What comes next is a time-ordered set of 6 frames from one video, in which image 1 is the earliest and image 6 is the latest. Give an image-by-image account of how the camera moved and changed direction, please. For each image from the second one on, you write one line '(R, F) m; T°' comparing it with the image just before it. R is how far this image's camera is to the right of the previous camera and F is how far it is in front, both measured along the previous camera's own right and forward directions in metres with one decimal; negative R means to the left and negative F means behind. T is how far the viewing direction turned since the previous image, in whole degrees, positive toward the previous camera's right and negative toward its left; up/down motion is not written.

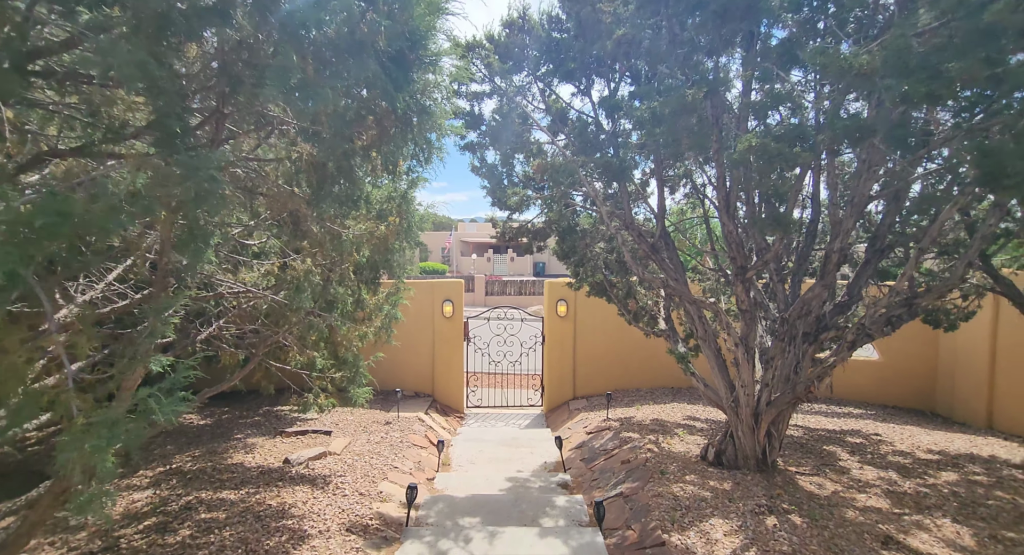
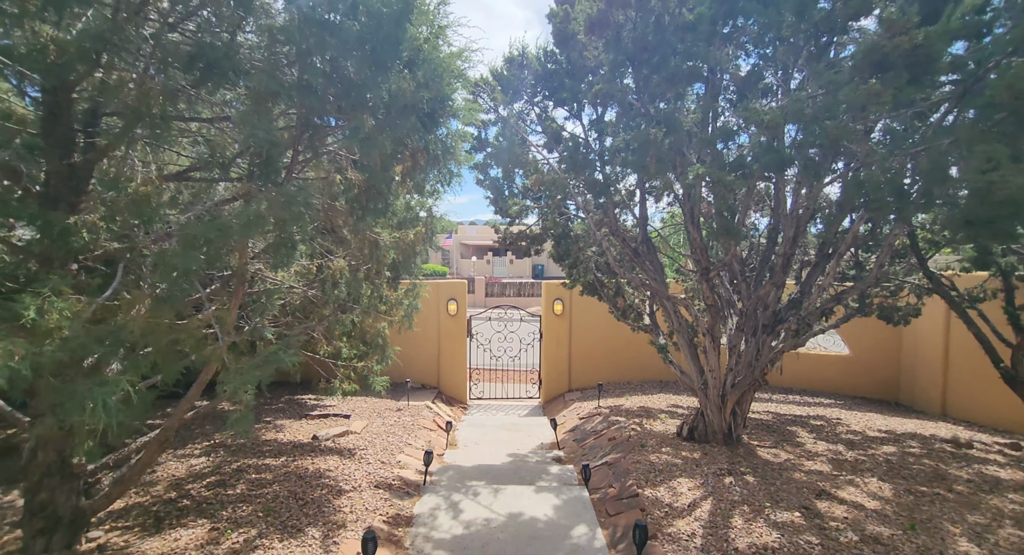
(0.0, -0.7) m; 0°
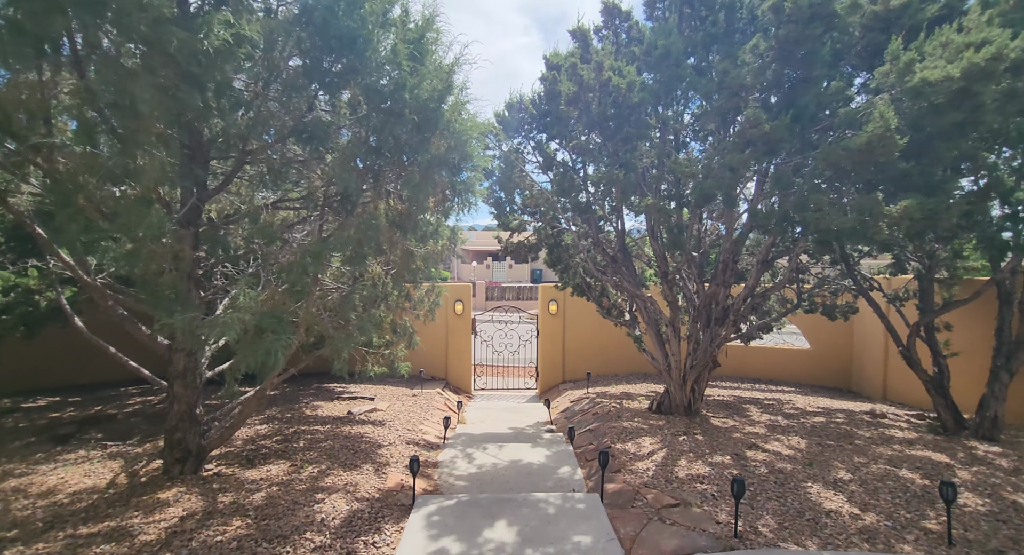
(0.0, -1.2) m; 0°
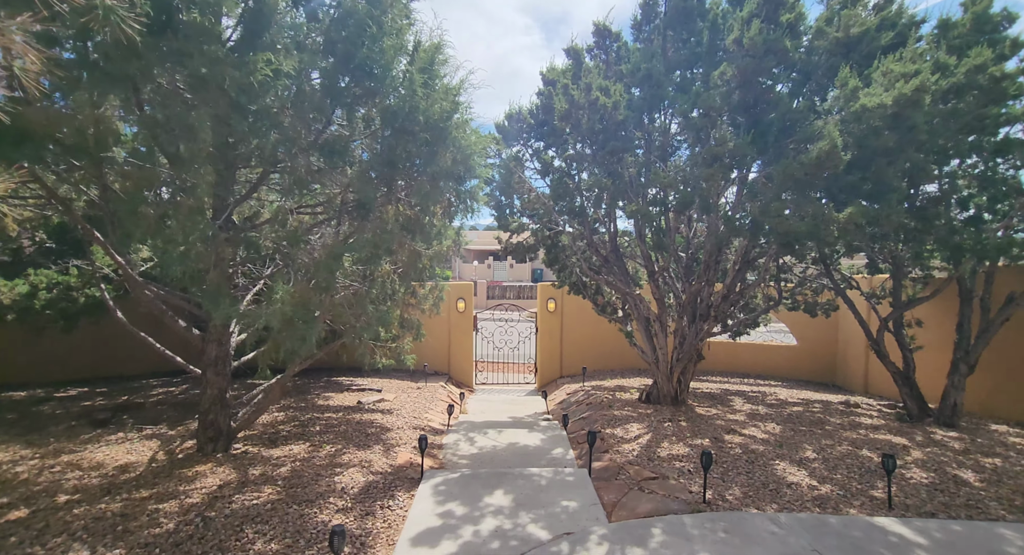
(0.0, -0.5) m; 0°
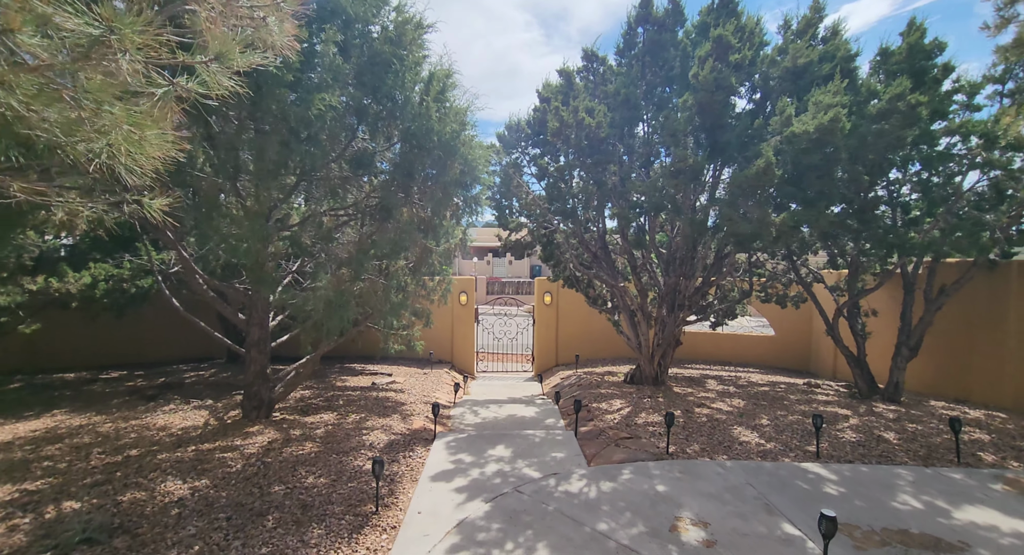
(0.0, -0.8) m; 0°
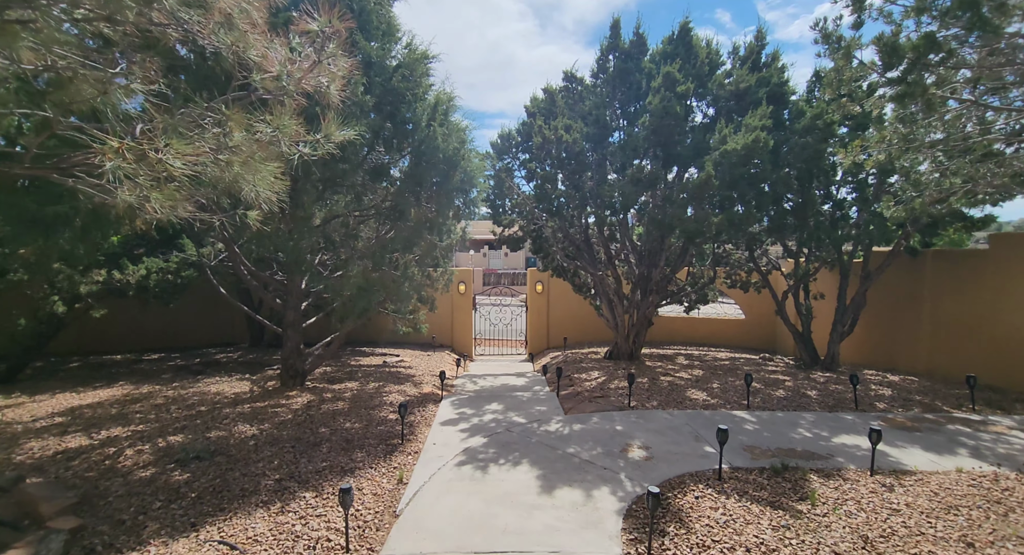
(+0.1, -1.1) m; 0°
